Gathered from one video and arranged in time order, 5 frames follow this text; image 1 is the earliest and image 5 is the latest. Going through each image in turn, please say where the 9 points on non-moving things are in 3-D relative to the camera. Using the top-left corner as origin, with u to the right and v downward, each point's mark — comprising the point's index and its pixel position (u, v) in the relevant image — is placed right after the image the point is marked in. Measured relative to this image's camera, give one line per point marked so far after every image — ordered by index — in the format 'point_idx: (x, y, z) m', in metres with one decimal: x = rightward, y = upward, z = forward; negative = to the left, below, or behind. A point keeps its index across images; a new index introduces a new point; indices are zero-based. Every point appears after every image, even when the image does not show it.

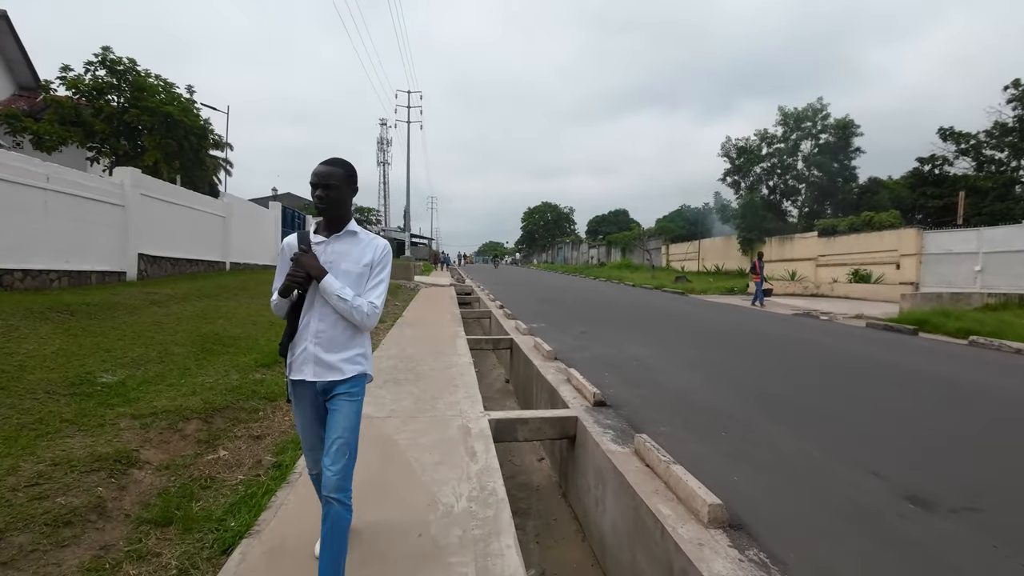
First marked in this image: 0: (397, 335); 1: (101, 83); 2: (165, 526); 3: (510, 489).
0: (-2.0, -0.8, +8.3) m
1: (-11.3, +5.7, +13.4) m
2: (-1.8, -1.3, +2.6) m
3: (0.0, -2.0, +4.8) m
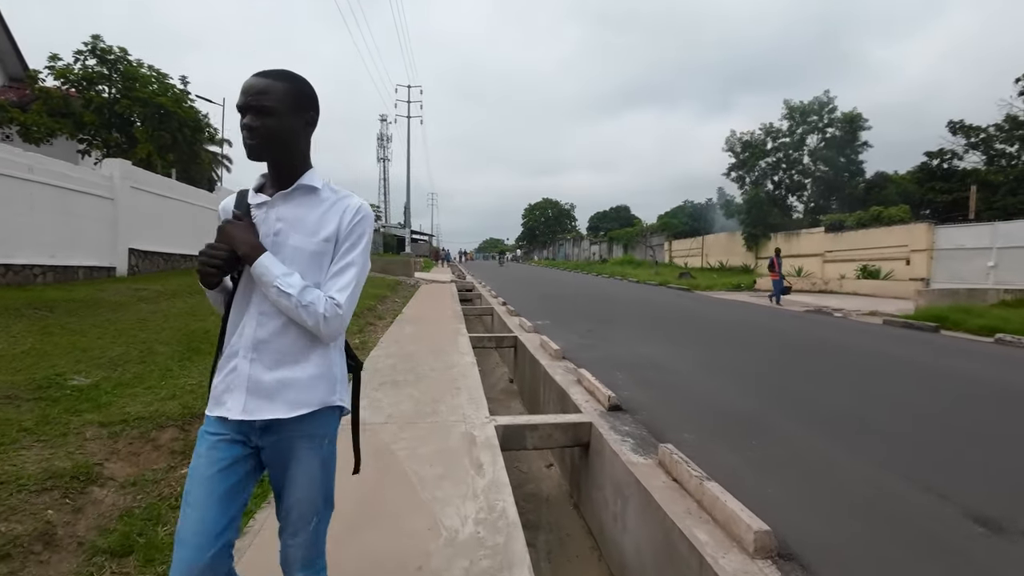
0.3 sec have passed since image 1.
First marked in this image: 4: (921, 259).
0: (-1.9, -0.7, +8.0) m
1: (-11.2, +5.8, +13.0) m
2: (-1.8, -1.2, +2.2) m
3: (0.0, -1.9, +4.4) m
4: (+15.3, +1.1, +18.3) m
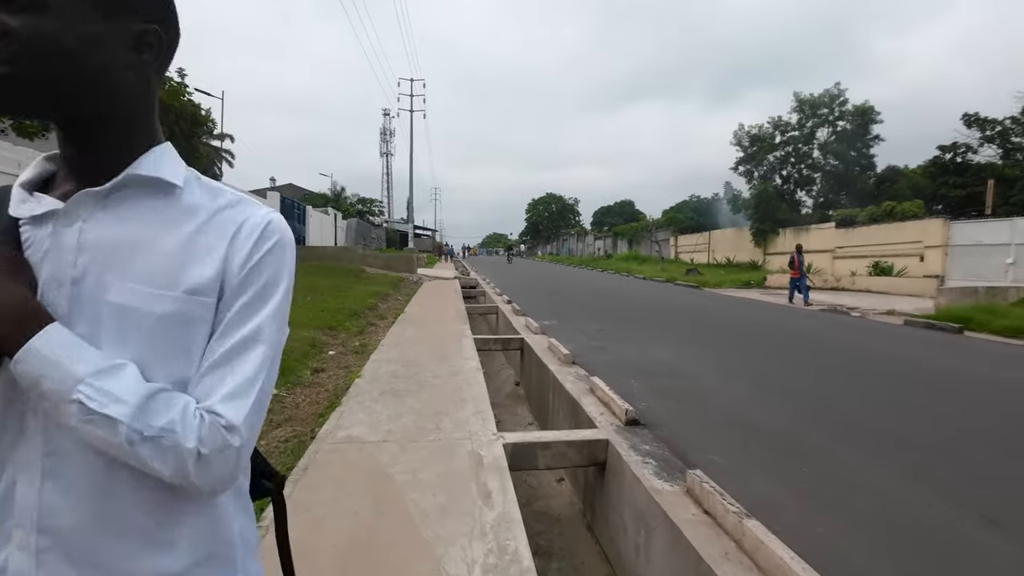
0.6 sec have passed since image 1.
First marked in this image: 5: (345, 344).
0: (-1.8, -0.7, +7.6) m
1: (-11.1, +5.8, +12.7) m
2: (-1.7, -1.3, +1.9) m
3: (+0.1, -1.9, +4.1) m
4: (+15.4, +1.2, +17.8) m
5: (-2.4, -0.8, +7.0) m
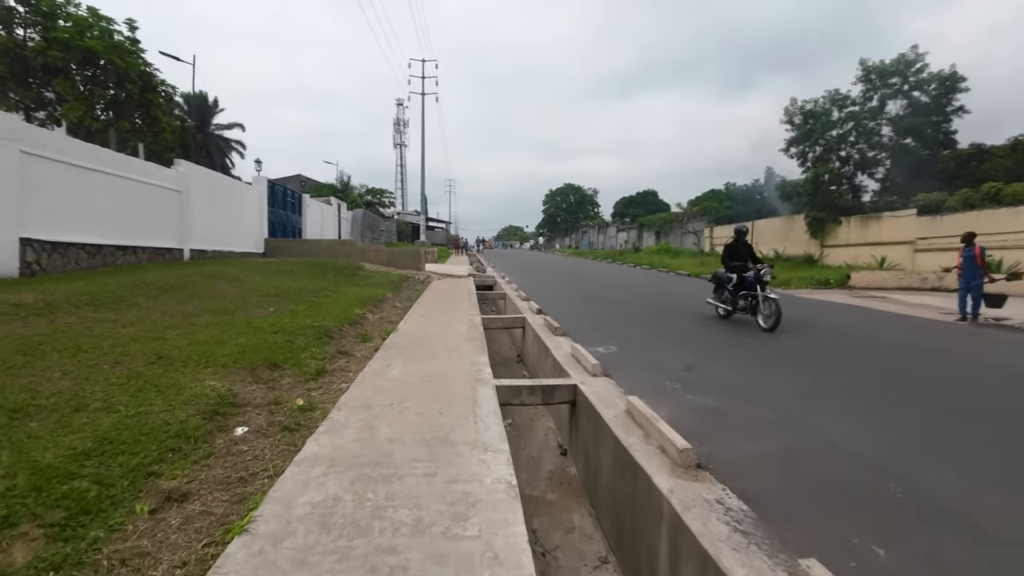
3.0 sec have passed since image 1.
0: (-1.3, -0.9, +4.7) m
1: (-10.5, +5.7, +10.0) m
2: (-1.4, -1.5, -1.0) m
3: (+0.5, -2.1, +1.1) m
4: (+16.2, +1.2, +14.3) m
5: (-2.0, -1.0, +4.1) m
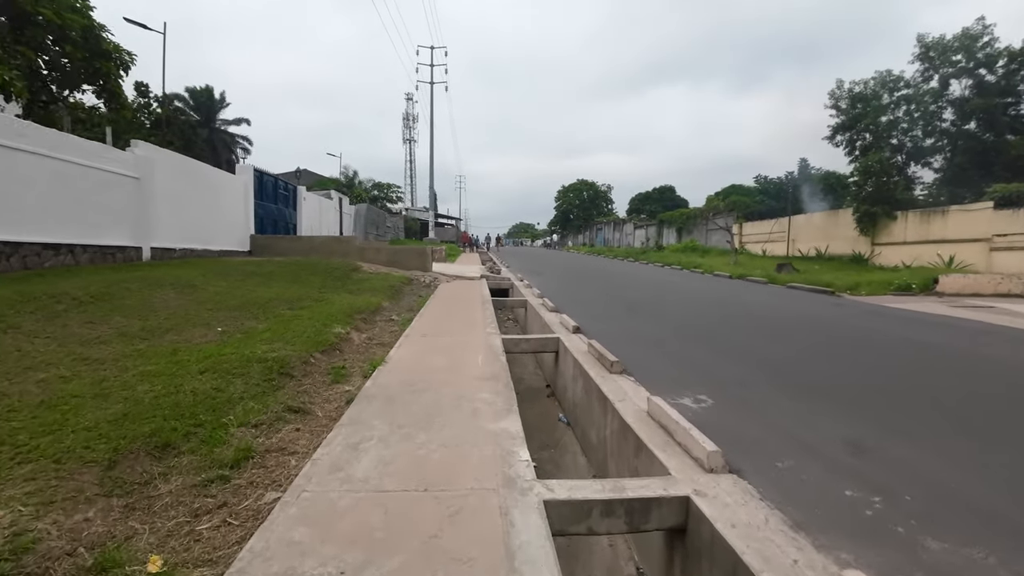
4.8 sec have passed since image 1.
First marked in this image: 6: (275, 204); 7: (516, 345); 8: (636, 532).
0: (-1.0, -1.1, +2.6) m
1: (-10.1, +5.6, +8.1) m
2: (-1.2, -1.7, -3.1) m
3: (+0.7, -2.3, -1.0) m
4: (+16.7, +1.0, +11.9) m
5: (-1.6, -1.1, +2.0) m
6: (-8.4, +3.0, +17.3) m
7: (0.0, -0.8, +6.6) m
8: (+0.7, -1.3, +2.6) m
